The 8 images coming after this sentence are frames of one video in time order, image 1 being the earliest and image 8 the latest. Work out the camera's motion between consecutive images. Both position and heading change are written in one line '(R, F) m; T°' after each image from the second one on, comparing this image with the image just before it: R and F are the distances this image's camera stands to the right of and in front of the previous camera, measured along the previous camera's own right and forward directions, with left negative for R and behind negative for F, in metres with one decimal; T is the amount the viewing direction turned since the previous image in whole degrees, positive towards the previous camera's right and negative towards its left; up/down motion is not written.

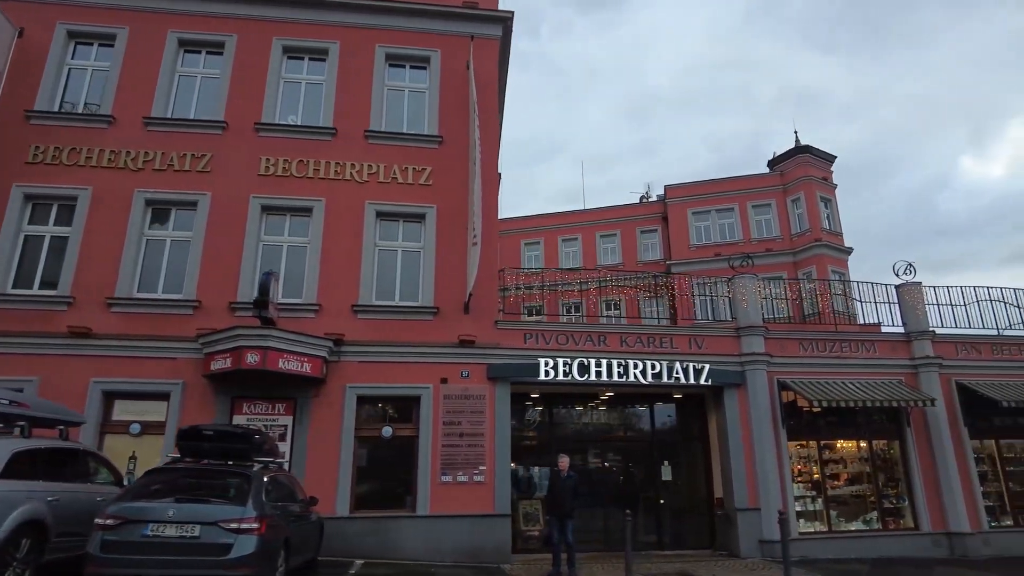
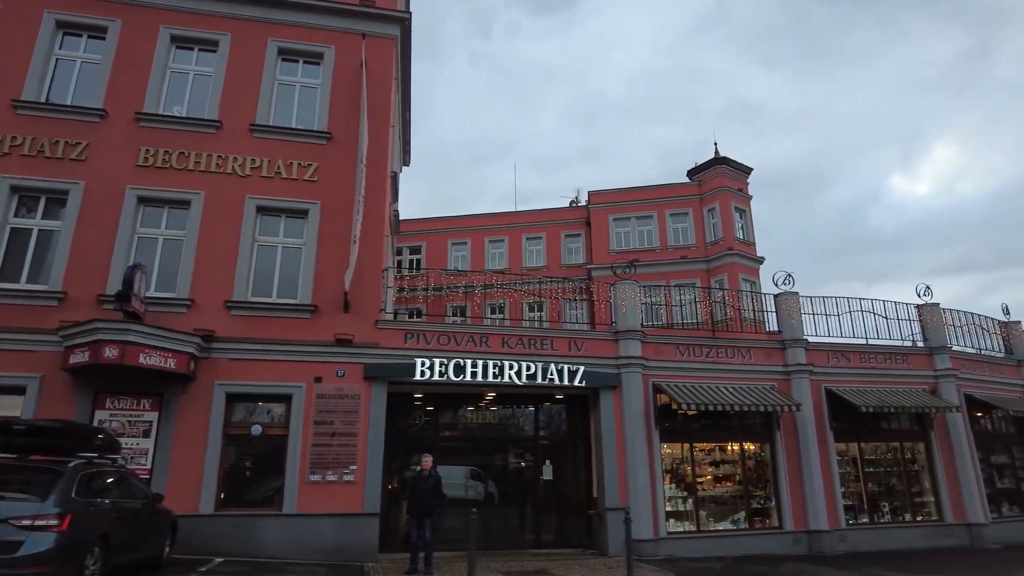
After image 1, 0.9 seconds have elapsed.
(+1.5, -0.2) m; +4°
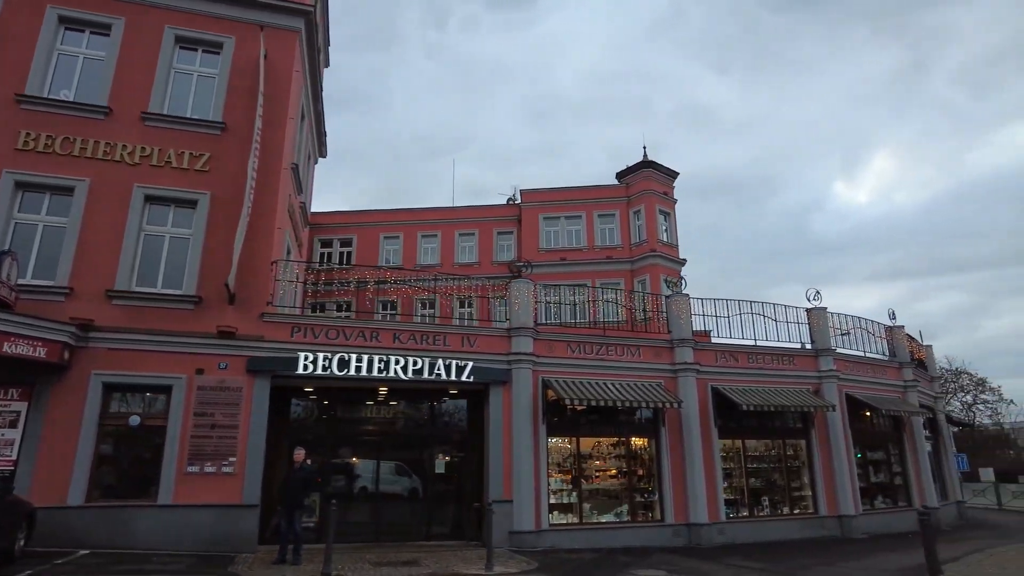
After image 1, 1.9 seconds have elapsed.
(+1.4, -0.3) m; +4°
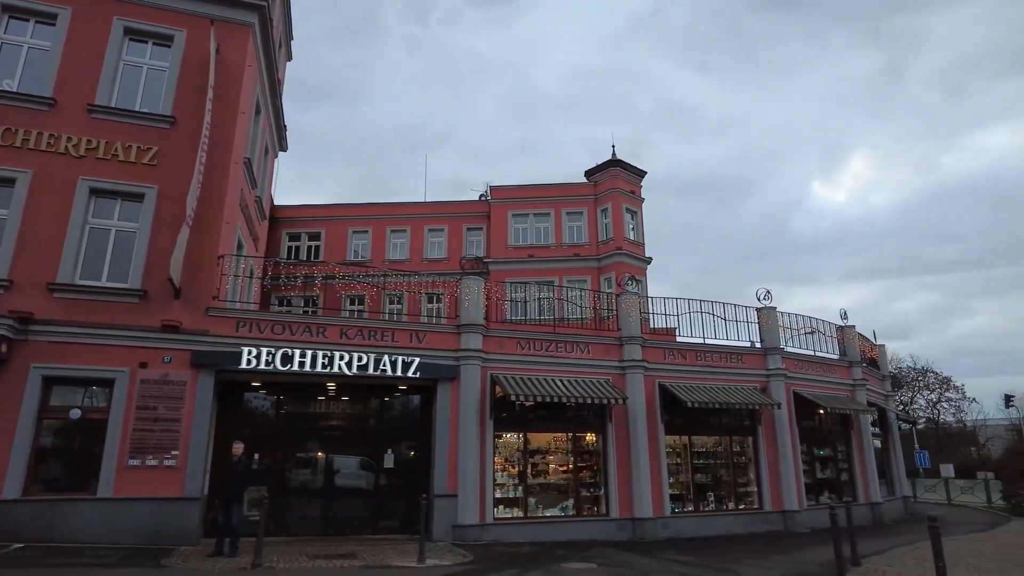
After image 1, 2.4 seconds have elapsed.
(+0.8, -0.2) m; +1°
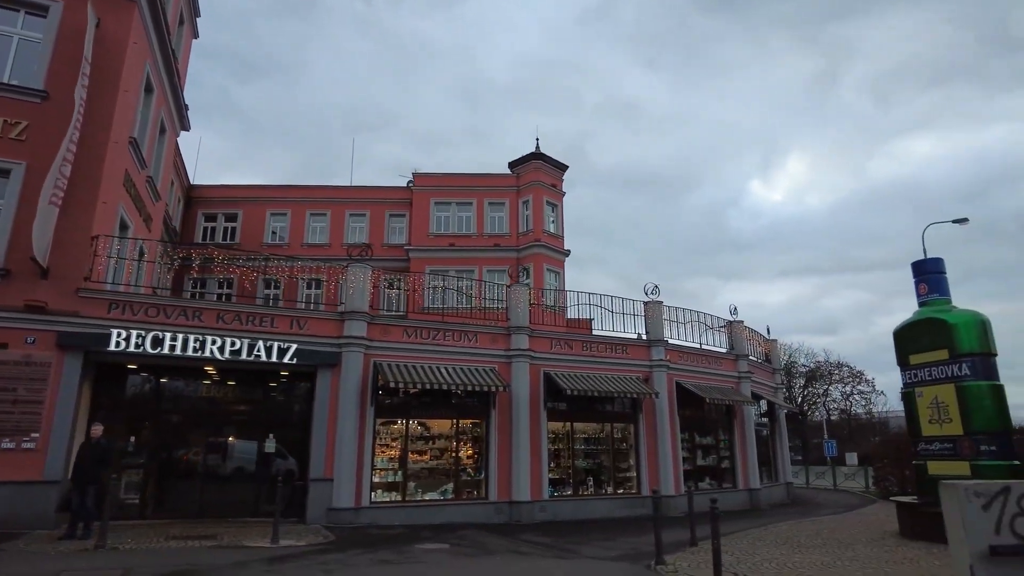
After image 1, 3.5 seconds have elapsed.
(+1.5, -0.4) m; +4°
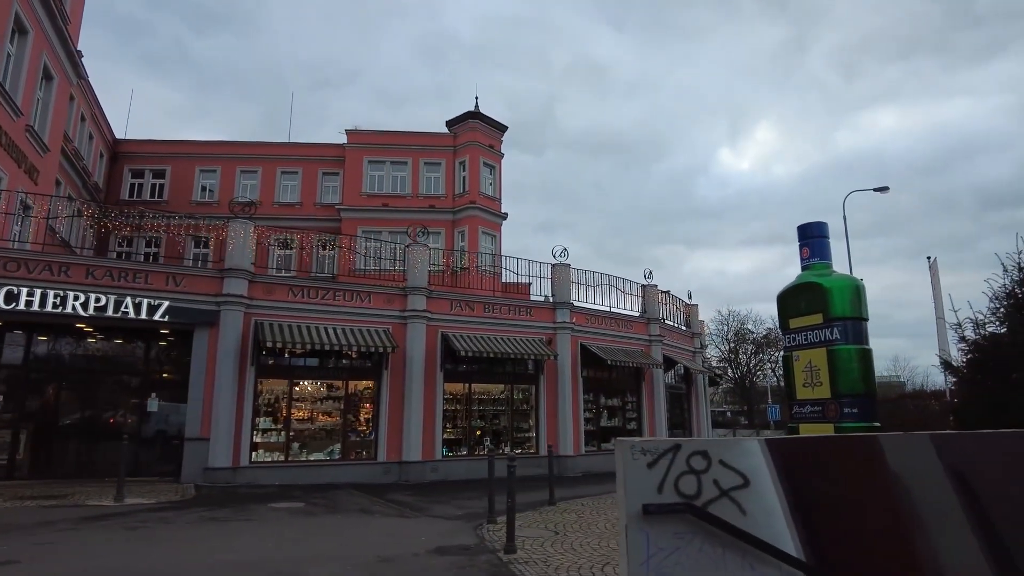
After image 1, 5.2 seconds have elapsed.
(+2.0, +0.2) m; +2°
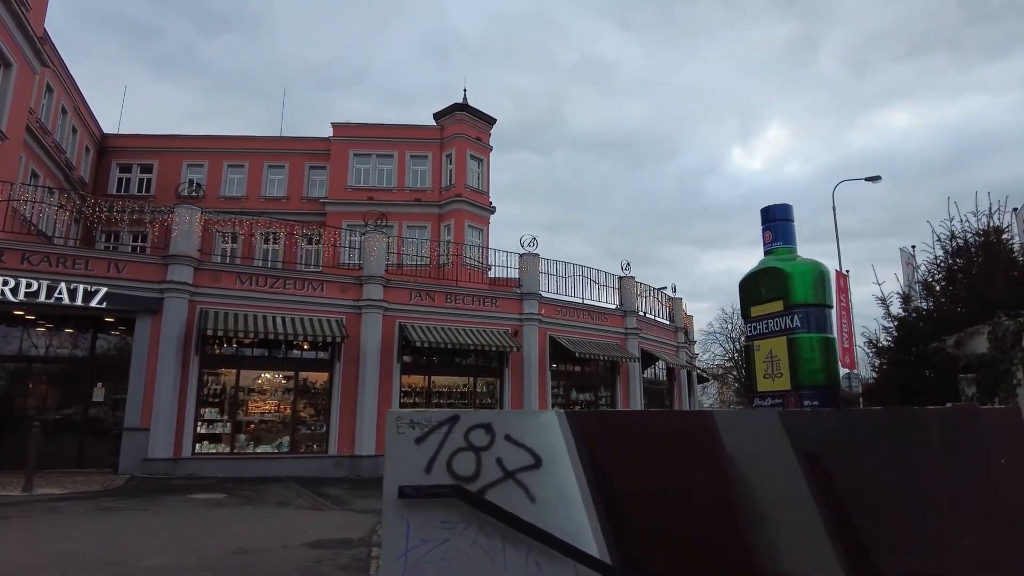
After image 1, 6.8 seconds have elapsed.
(+1.4, +0.6) m; -2°
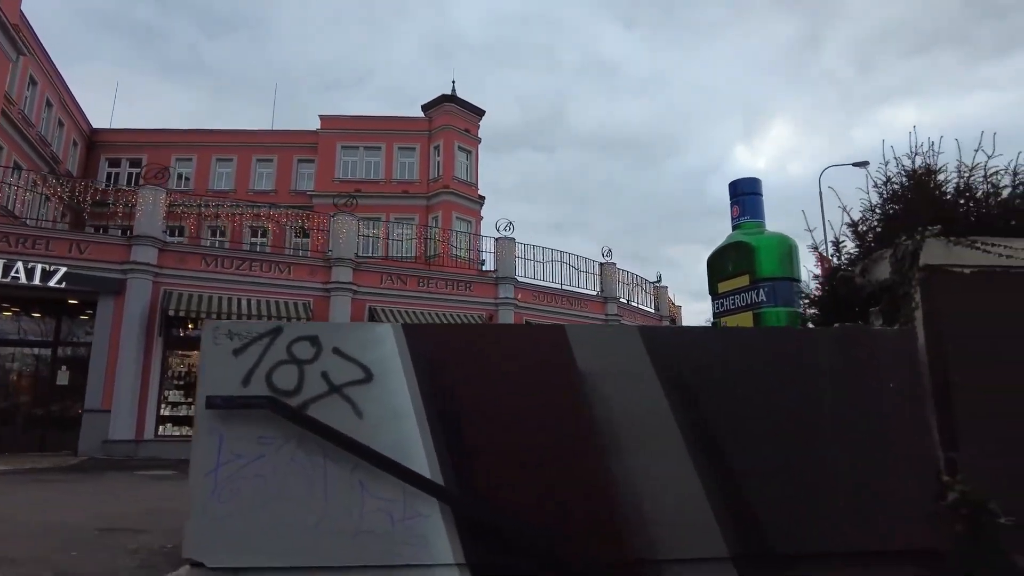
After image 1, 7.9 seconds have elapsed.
(+0.9, +0.2) m; -1°
